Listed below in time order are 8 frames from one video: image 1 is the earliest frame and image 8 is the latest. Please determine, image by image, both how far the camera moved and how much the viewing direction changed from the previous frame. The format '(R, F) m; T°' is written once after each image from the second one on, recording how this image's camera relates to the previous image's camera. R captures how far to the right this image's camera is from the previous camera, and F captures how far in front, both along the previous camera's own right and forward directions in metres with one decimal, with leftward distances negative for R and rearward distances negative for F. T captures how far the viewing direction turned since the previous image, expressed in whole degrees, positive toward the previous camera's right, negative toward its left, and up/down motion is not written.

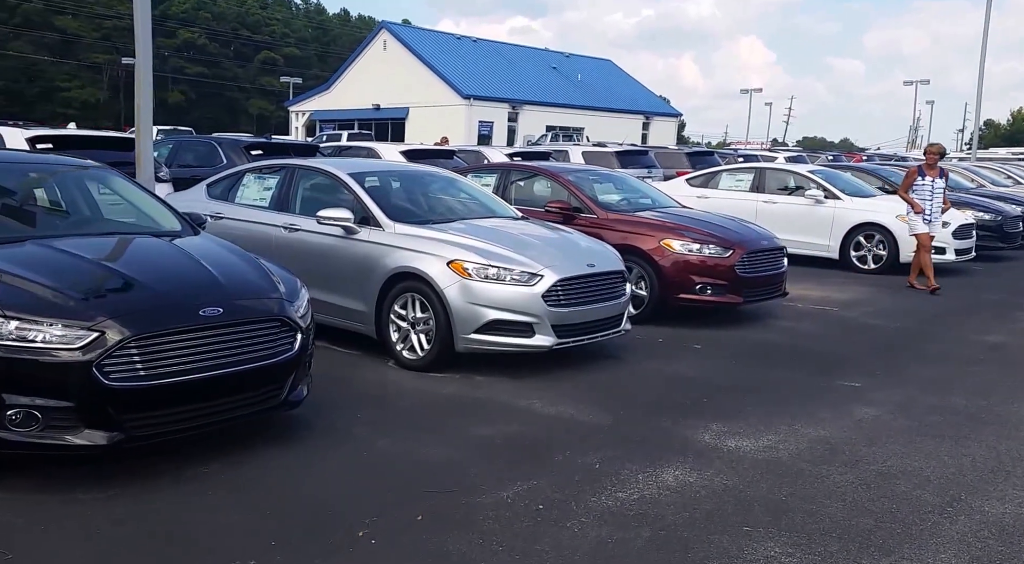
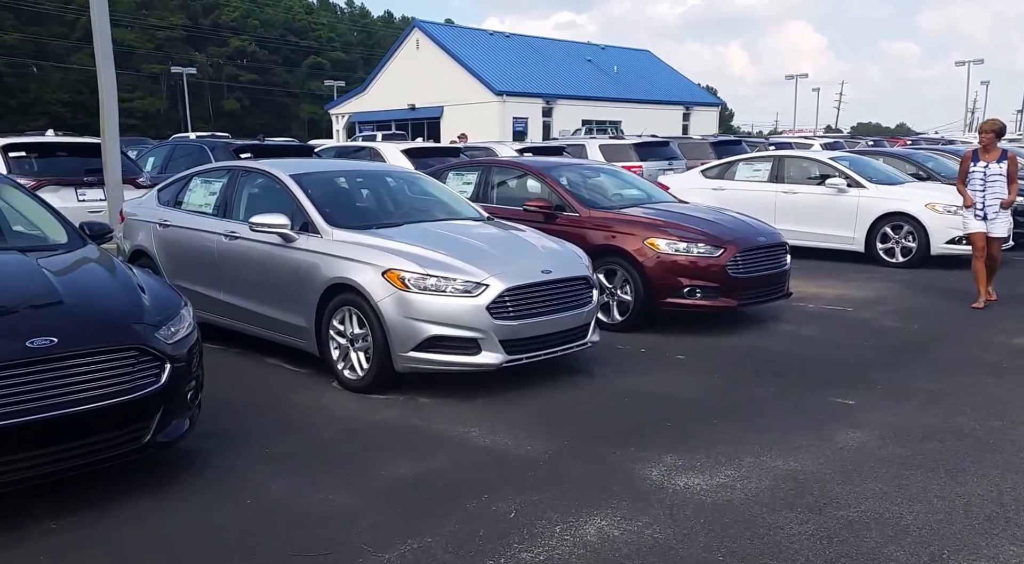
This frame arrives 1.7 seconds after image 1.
(+0.6, +0.6) m; -3°
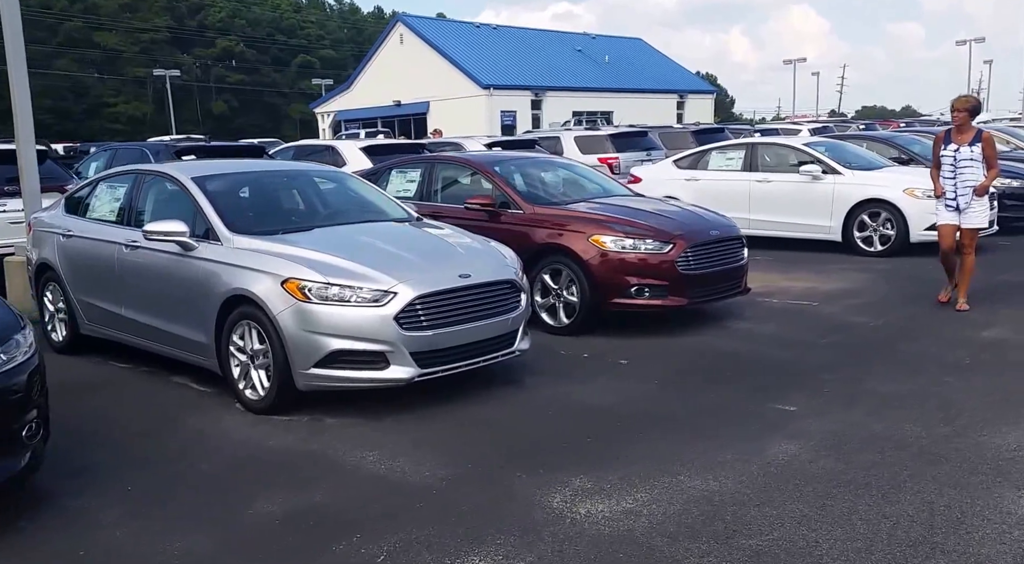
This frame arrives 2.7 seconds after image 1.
(+0.5, +0.4) m; 0°
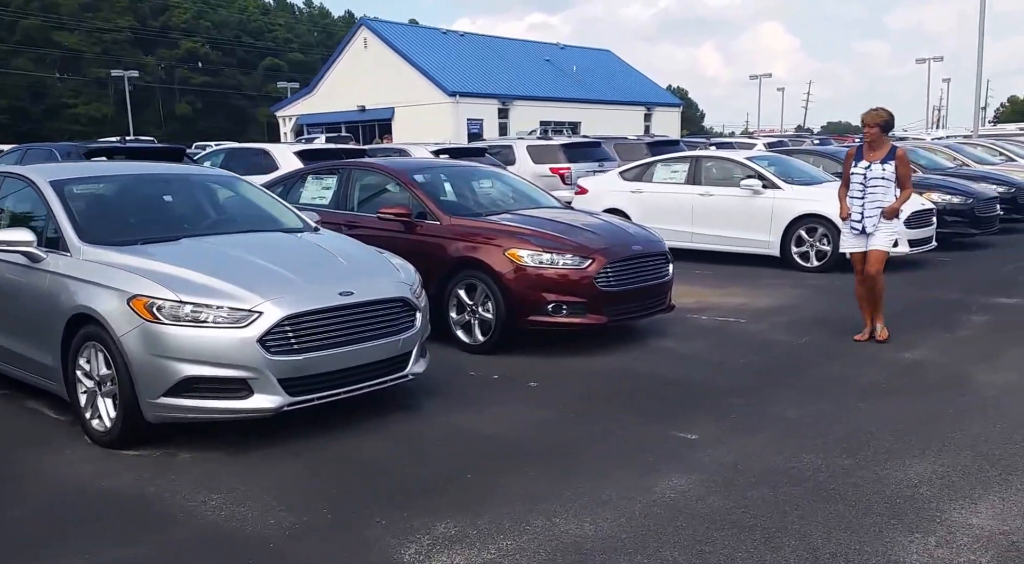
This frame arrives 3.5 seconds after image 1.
(+0.5, +0.3) m; +2°
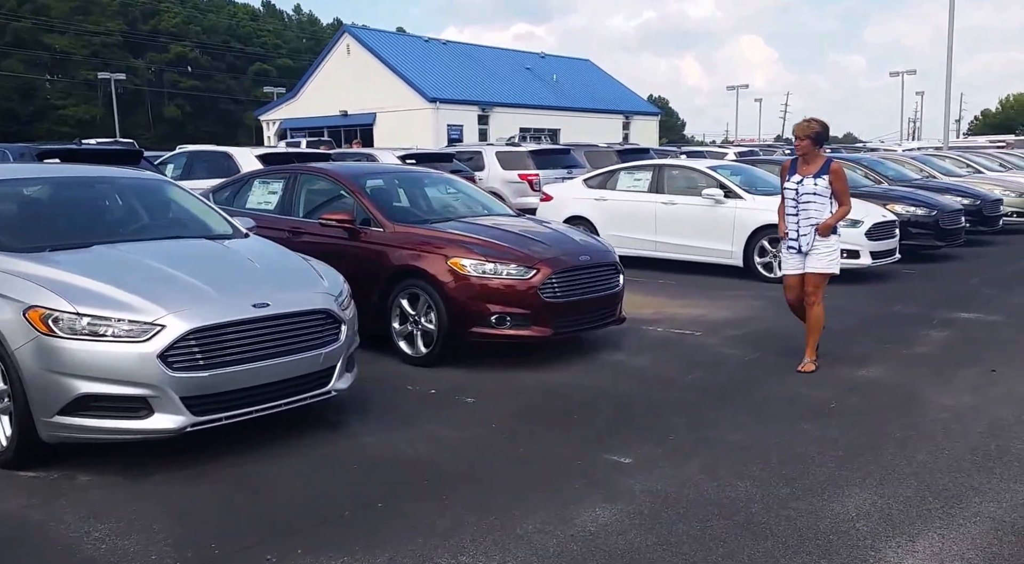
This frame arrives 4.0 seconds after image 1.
(+0.3, +0.3) m; +1°
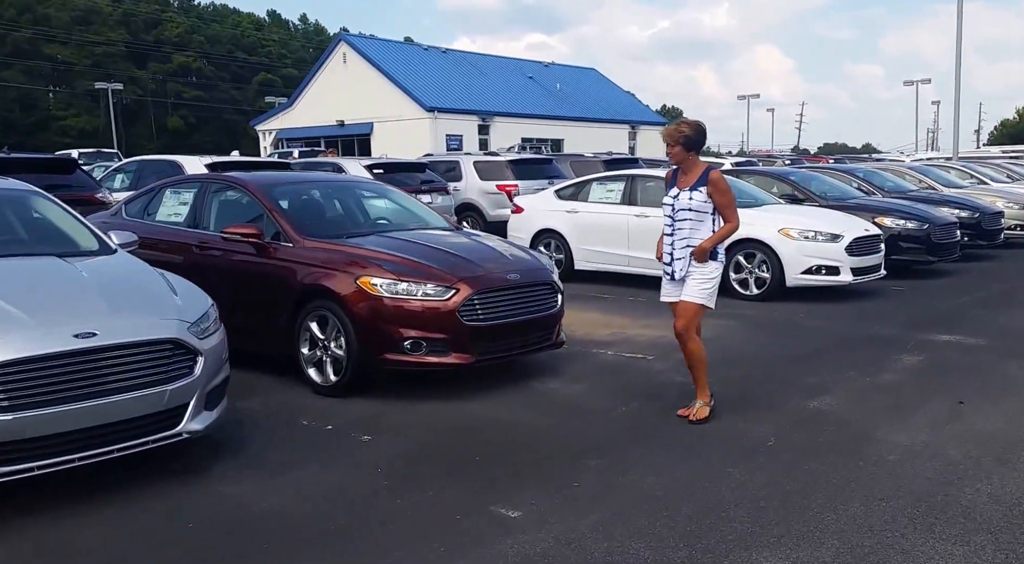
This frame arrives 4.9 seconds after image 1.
(+0.7, +0.6) m; -1°
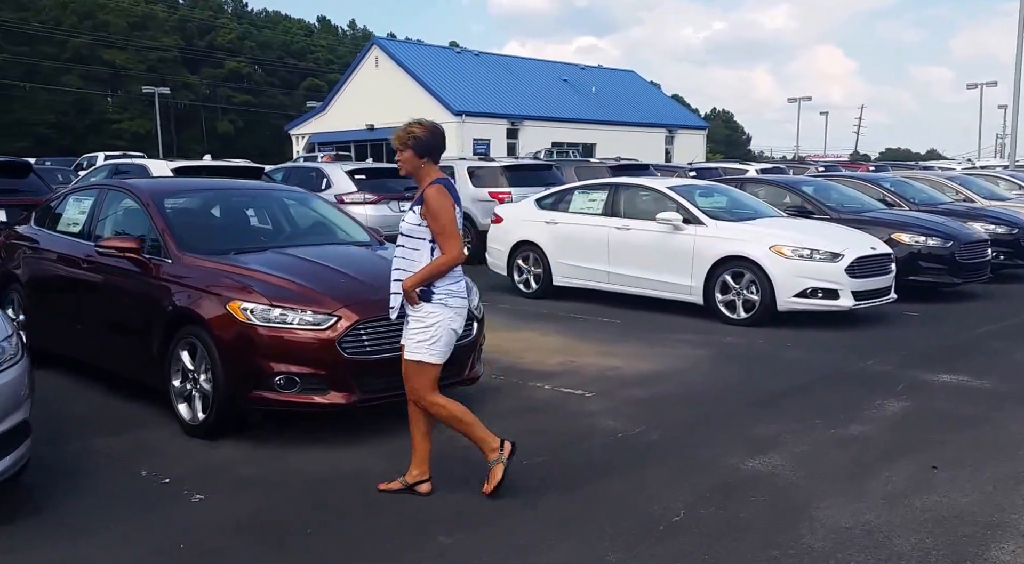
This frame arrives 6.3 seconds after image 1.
(+0.9, +0.8) m; -3°
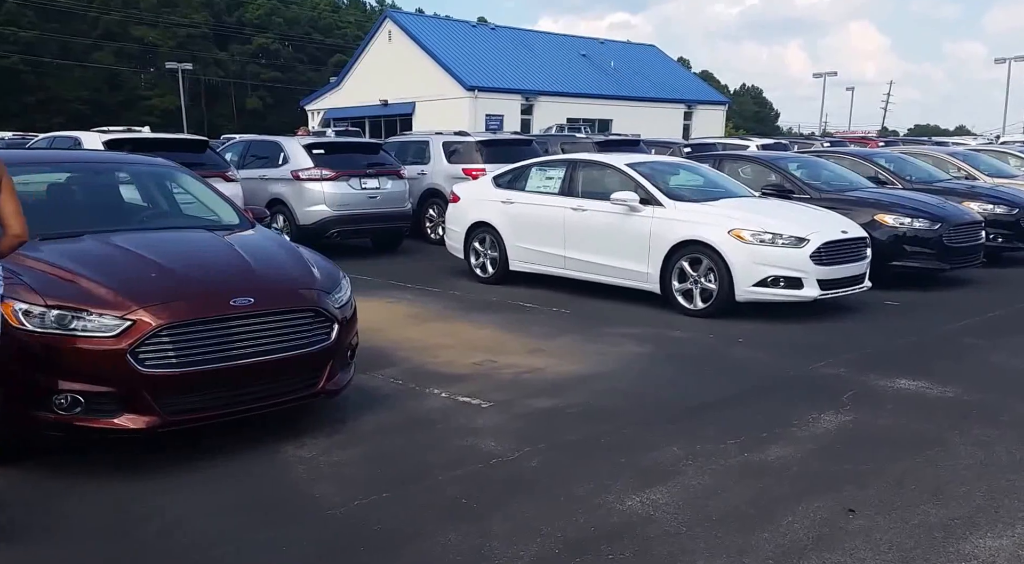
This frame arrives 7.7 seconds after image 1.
(+0.9, +0.9) m; -2°
